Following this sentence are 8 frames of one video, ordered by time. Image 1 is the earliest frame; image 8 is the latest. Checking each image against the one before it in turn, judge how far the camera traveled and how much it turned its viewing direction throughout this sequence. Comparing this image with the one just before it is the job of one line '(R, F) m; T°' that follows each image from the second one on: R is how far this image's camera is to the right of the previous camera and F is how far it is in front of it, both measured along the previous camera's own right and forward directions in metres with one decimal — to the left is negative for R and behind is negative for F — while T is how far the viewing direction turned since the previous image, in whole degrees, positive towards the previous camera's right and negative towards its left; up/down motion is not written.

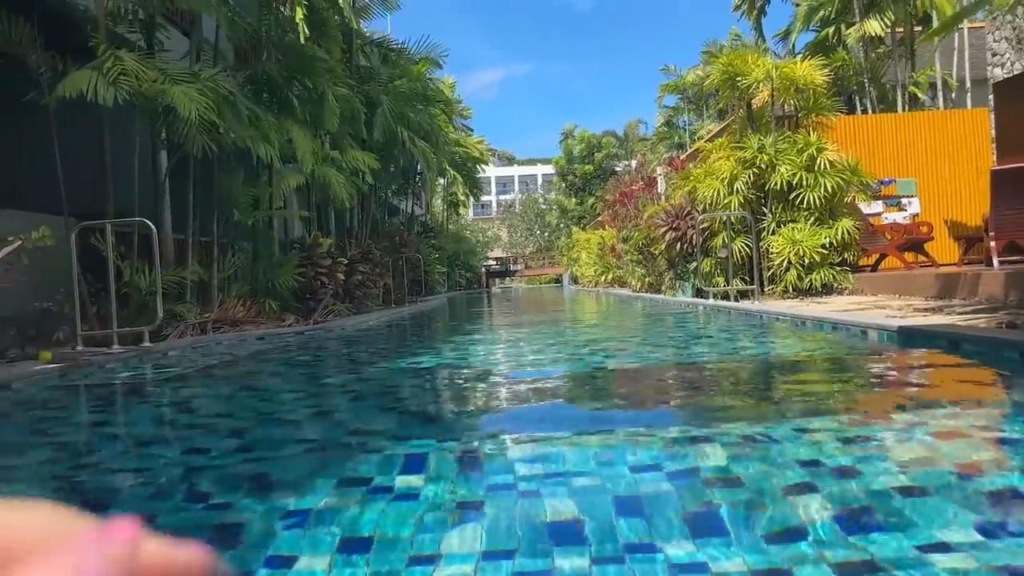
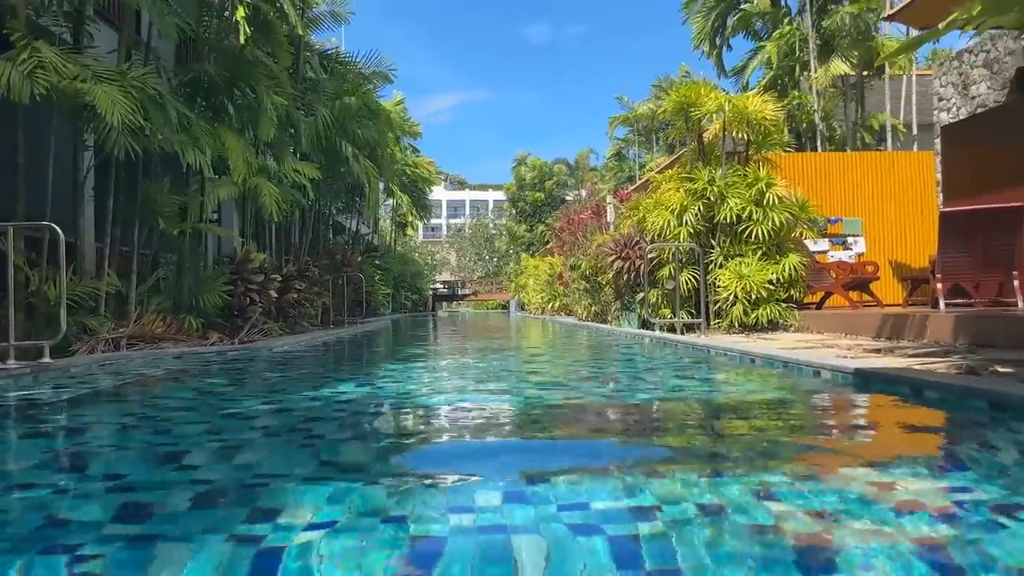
(+0.1, +0.3) m; +4°
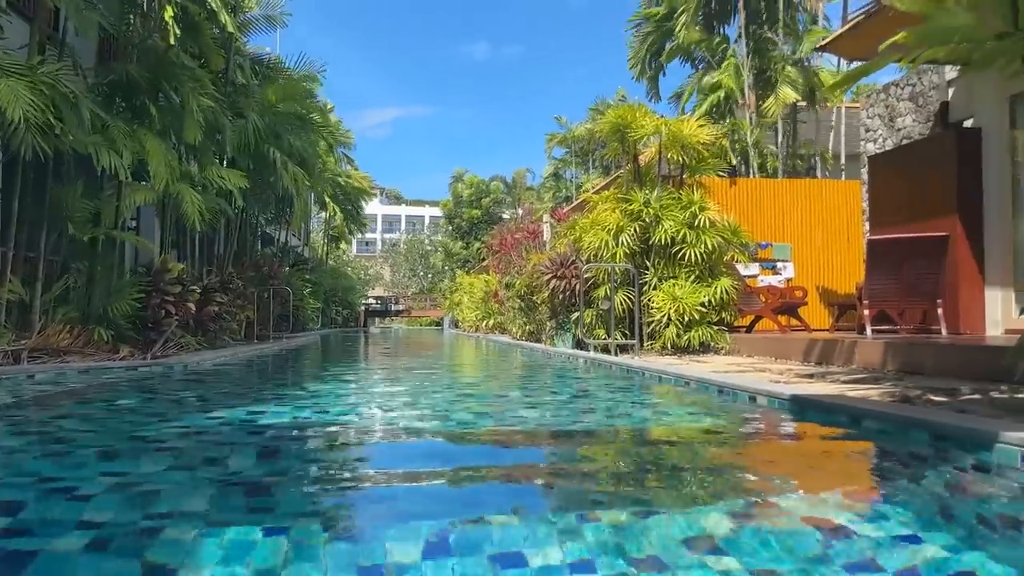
(0.0, +0.2) m; +5°
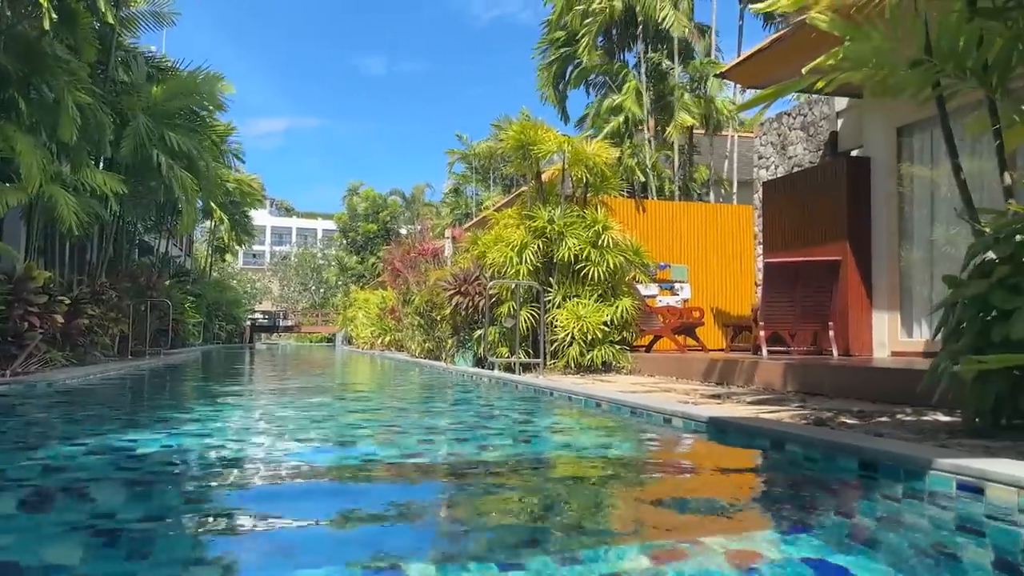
(-0.1, +0.2) m; +8°
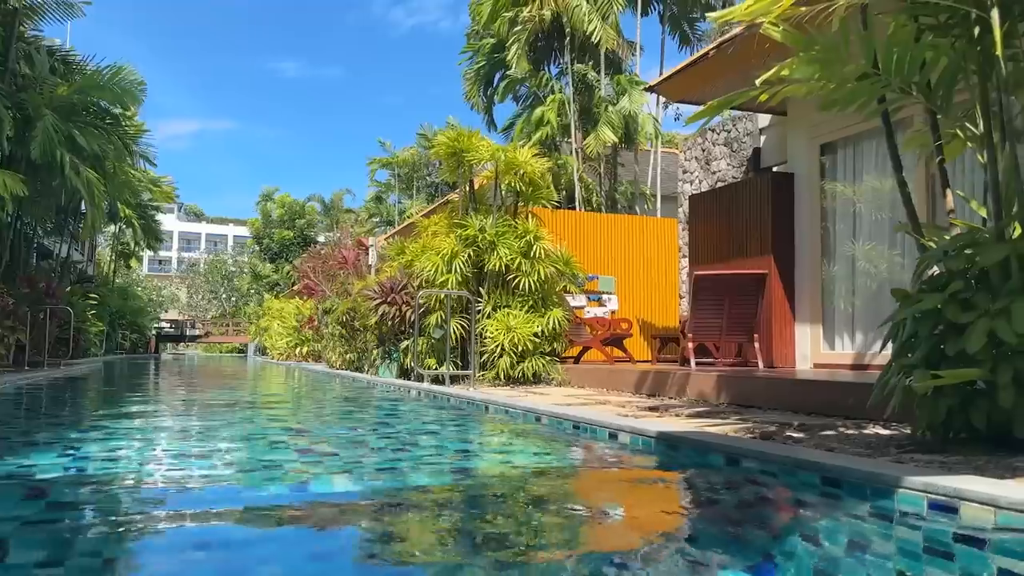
(-0.1, +0.2) m; +6°
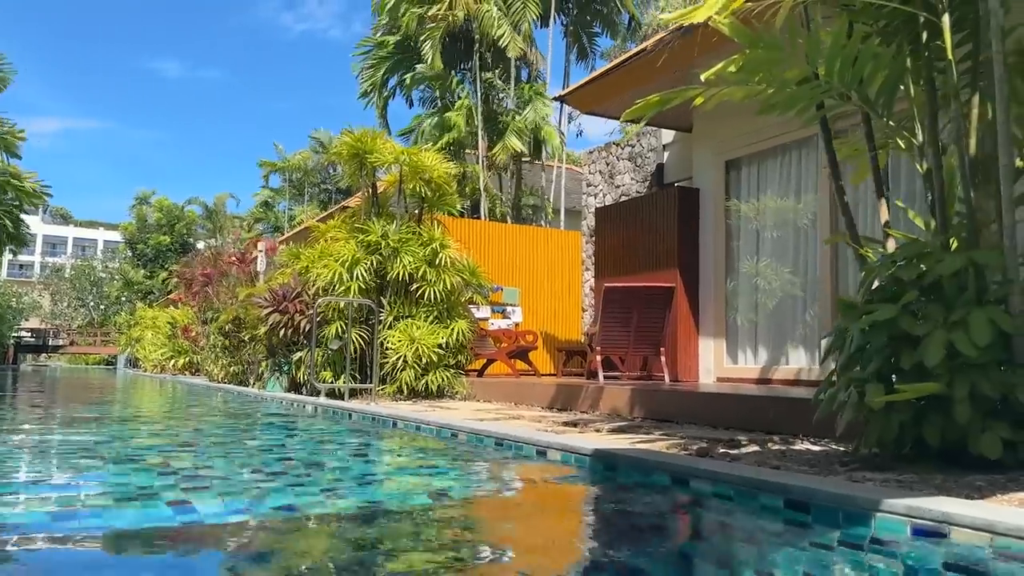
(-0.1, +0.3) m; +8°
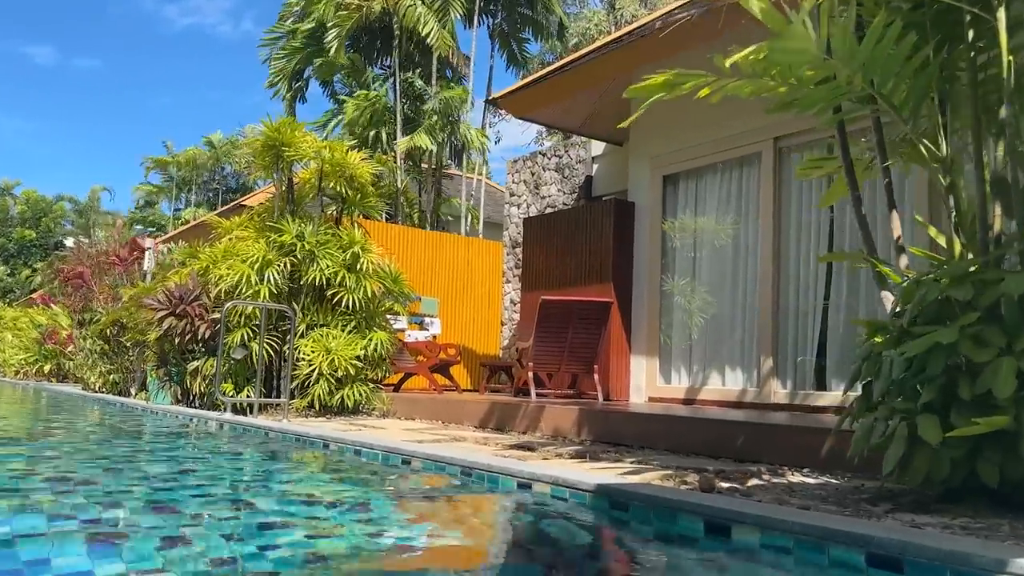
(-0.4, +0.5) m; +8°
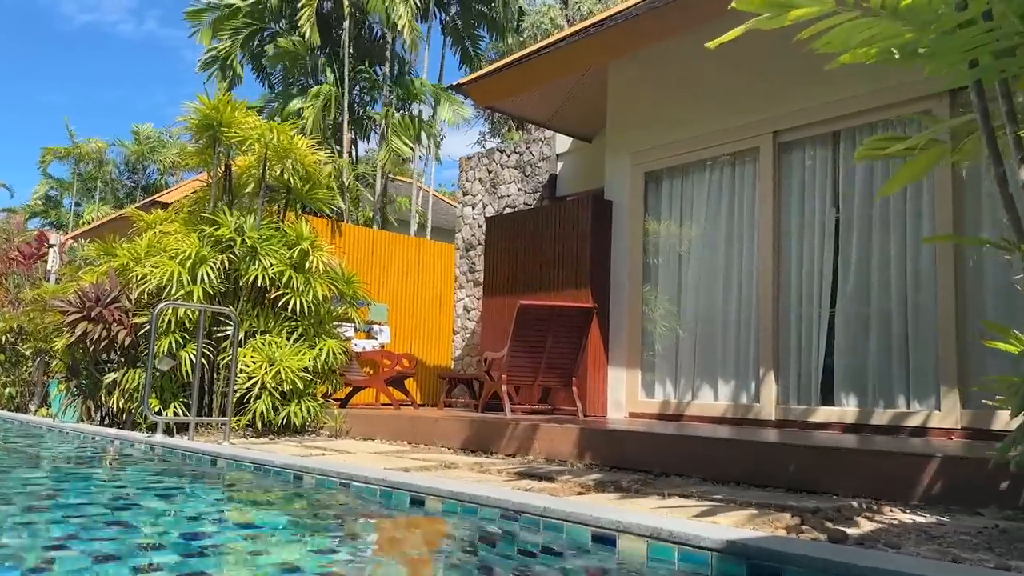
(-0.5, +0.8) m; +6°
